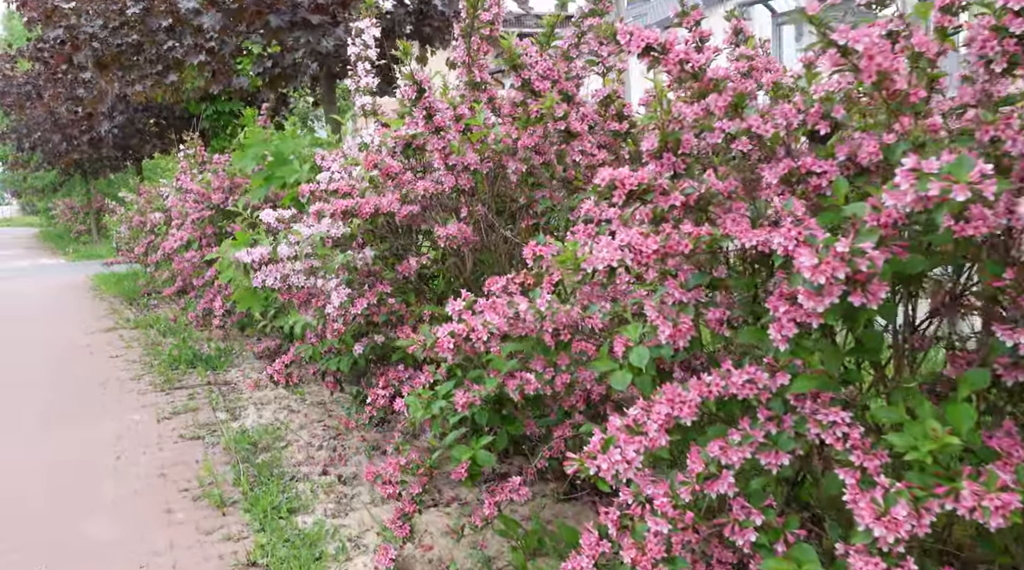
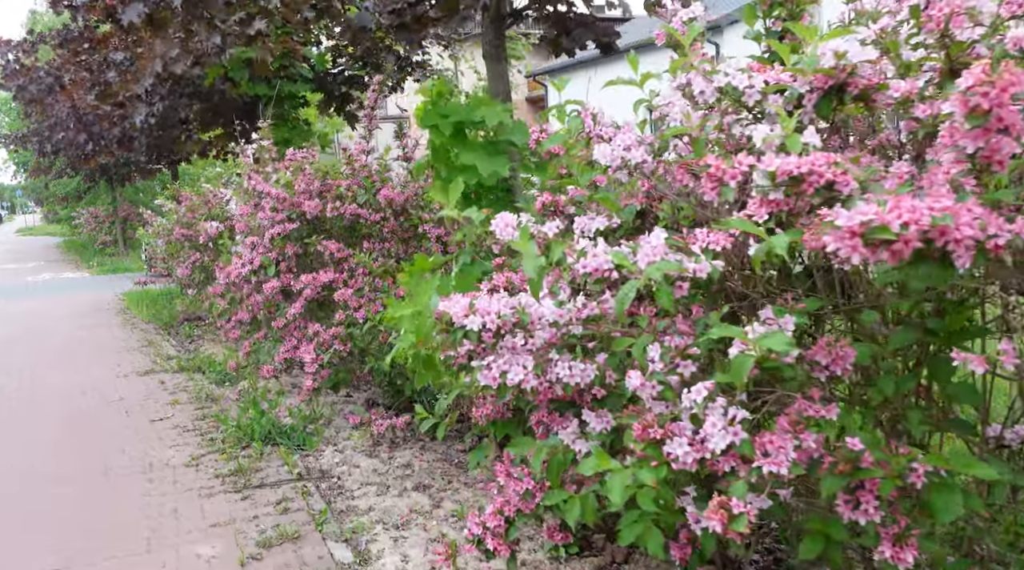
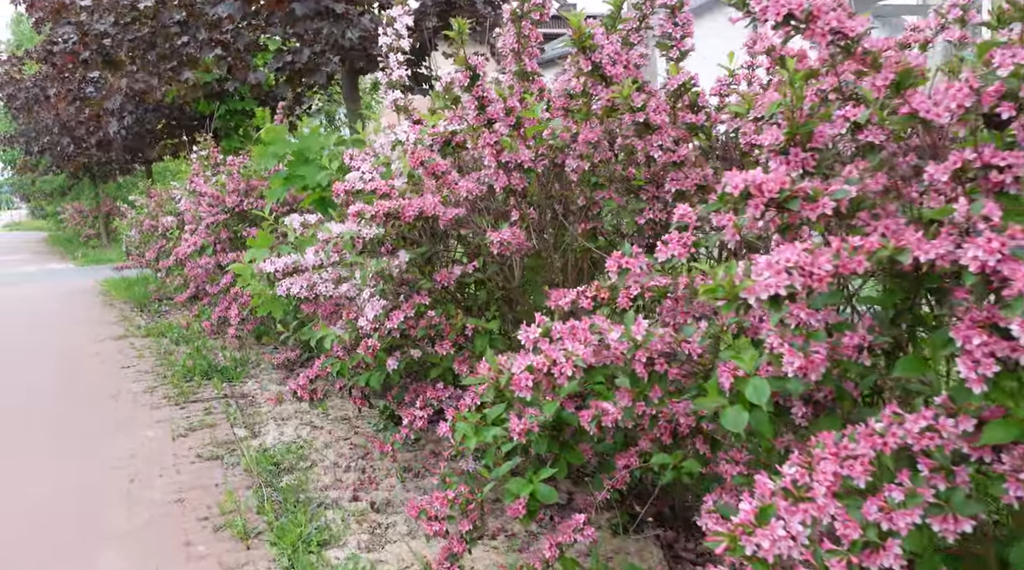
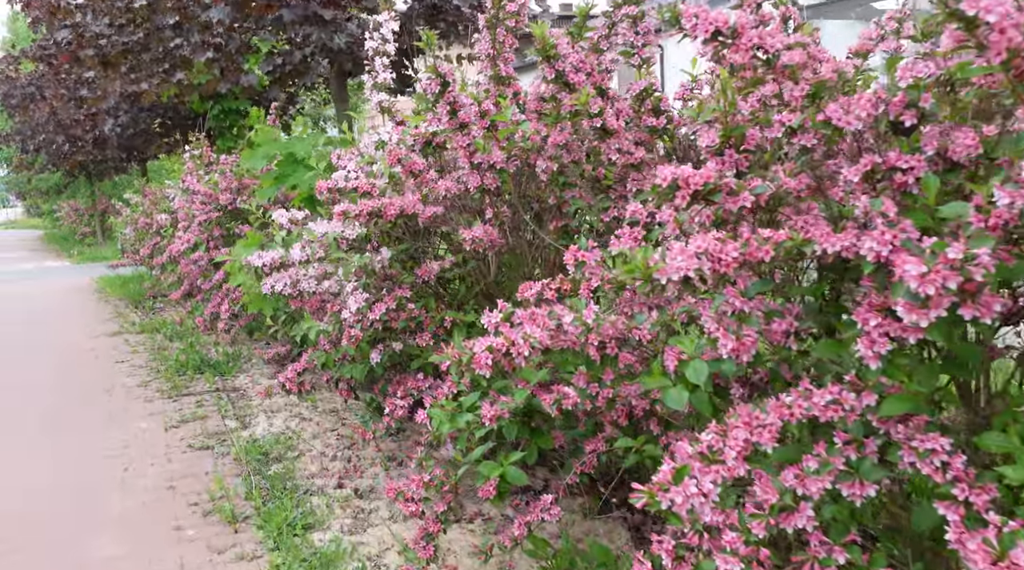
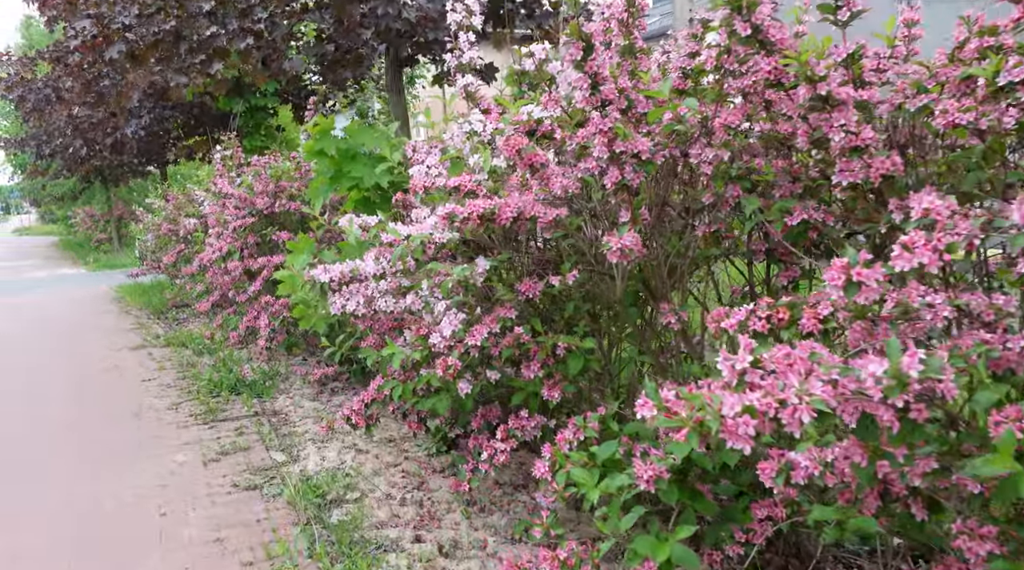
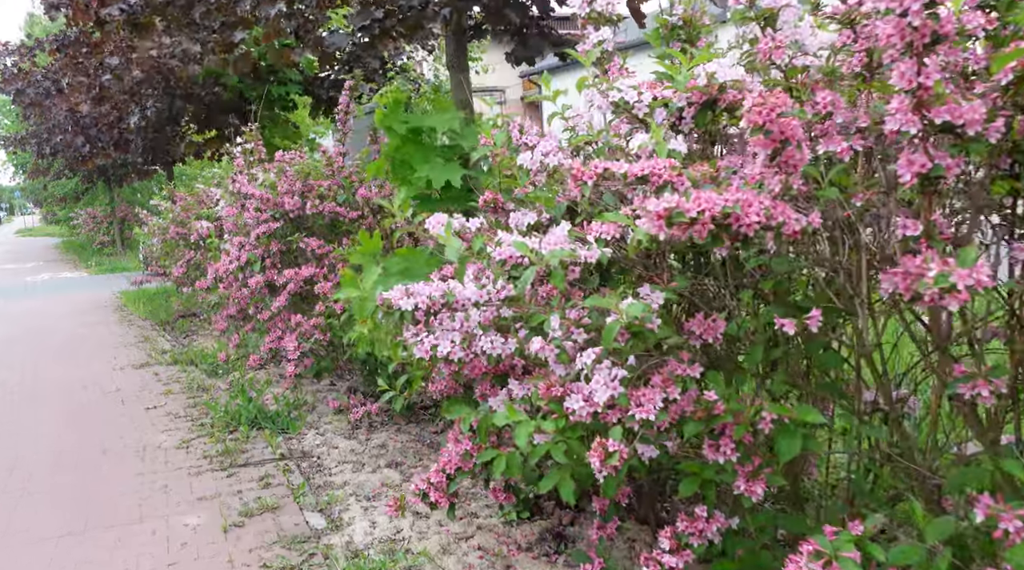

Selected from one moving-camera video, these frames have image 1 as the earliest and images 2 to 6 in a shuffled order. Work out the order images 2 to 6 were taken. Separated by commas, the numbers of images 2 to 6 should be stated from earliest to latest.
4, 3, 5, 6, 2
